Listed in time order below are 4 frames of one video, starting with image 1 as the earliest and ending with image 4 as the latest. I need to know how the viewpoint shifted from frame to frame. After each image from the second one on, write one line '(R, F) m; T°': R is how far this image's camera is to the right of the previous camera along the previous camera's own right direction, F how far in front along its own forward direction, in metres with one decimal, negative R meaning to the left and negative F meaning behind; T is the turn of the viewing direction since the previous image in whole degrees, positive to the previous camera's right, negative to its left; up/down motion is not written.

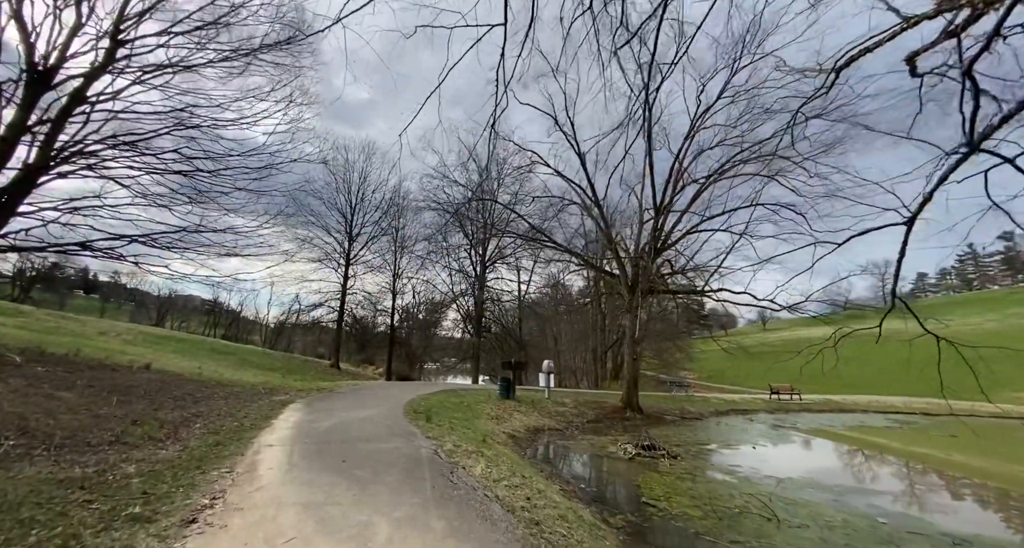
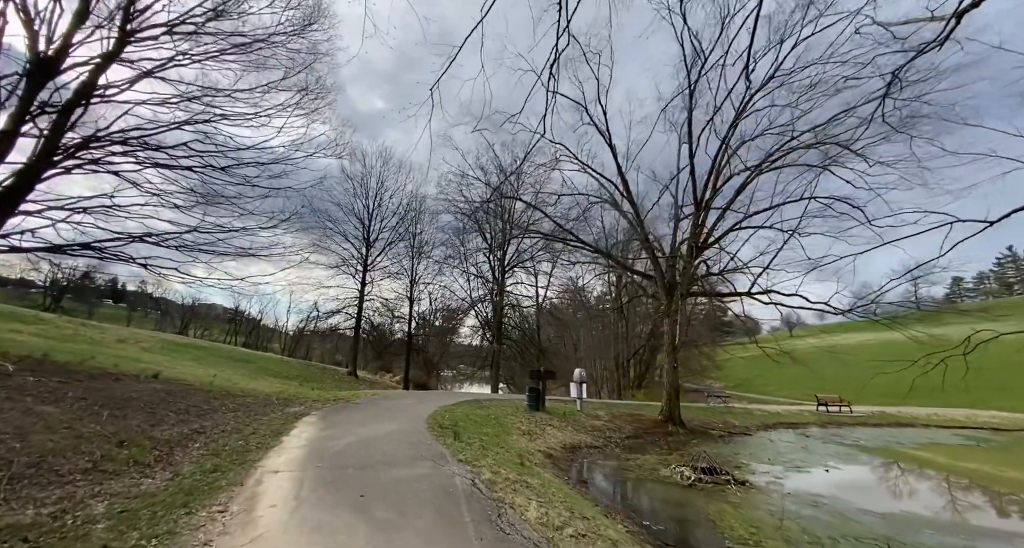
(-0.4, +0.9) m; -2°
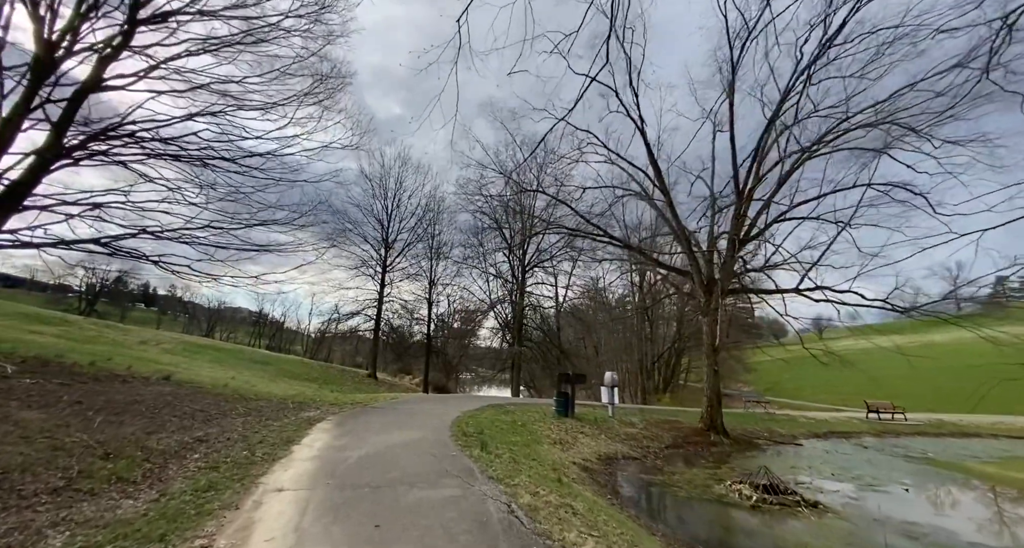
(-0.2, +0.7) m; -2°
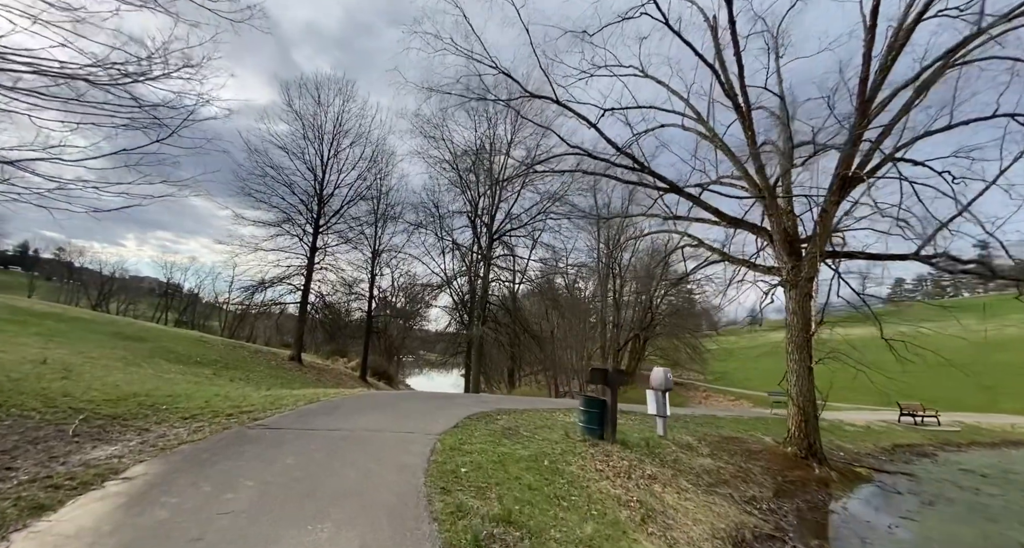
(-1.0, +4.6) m; +8°
